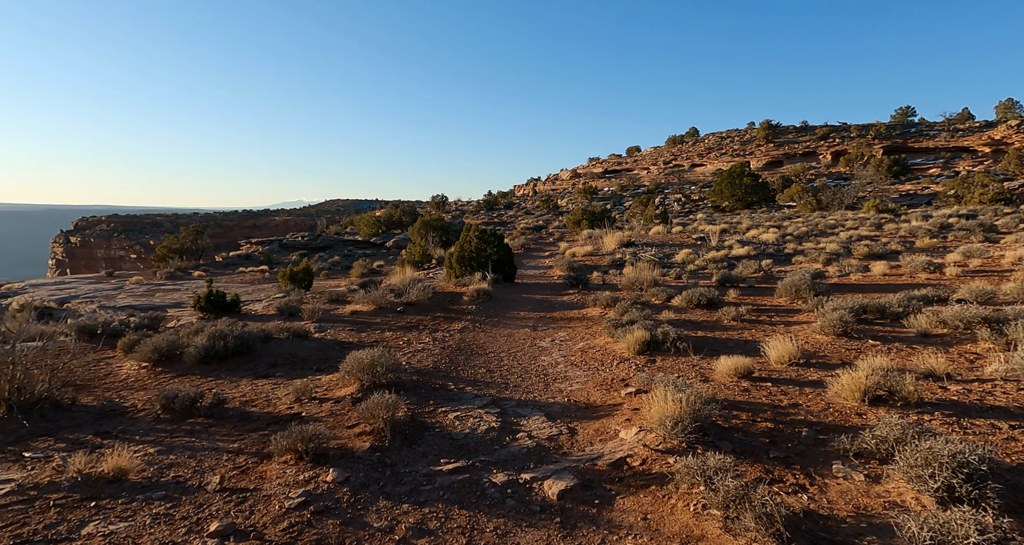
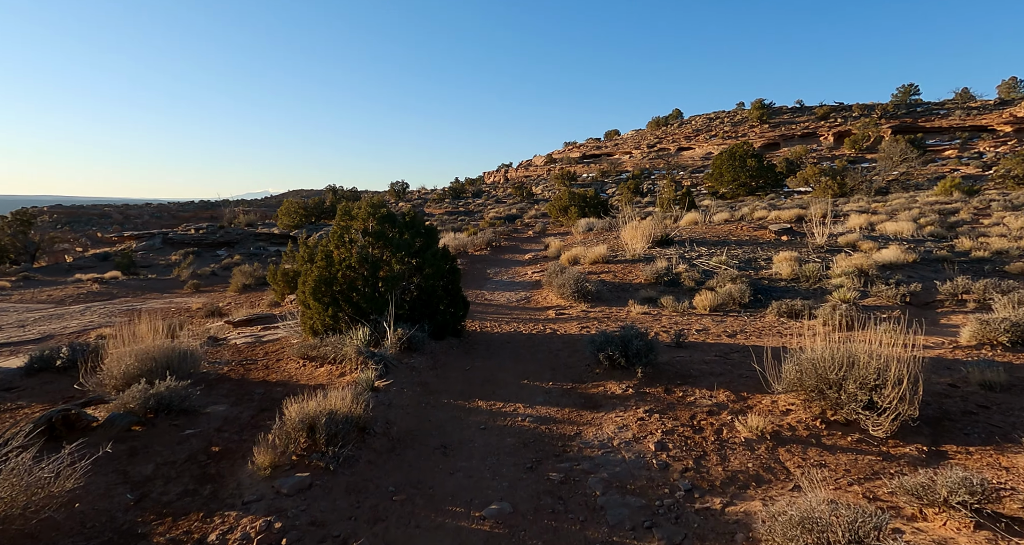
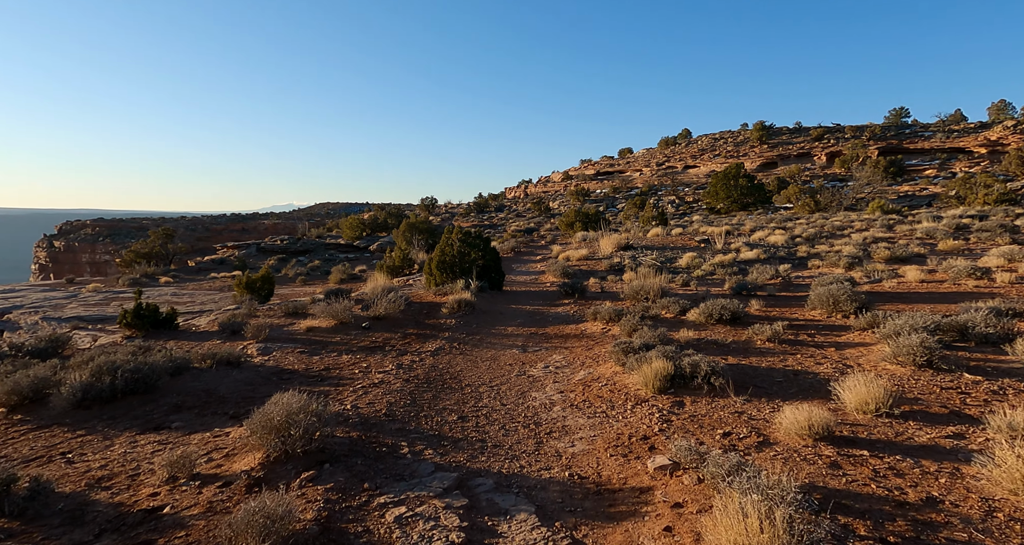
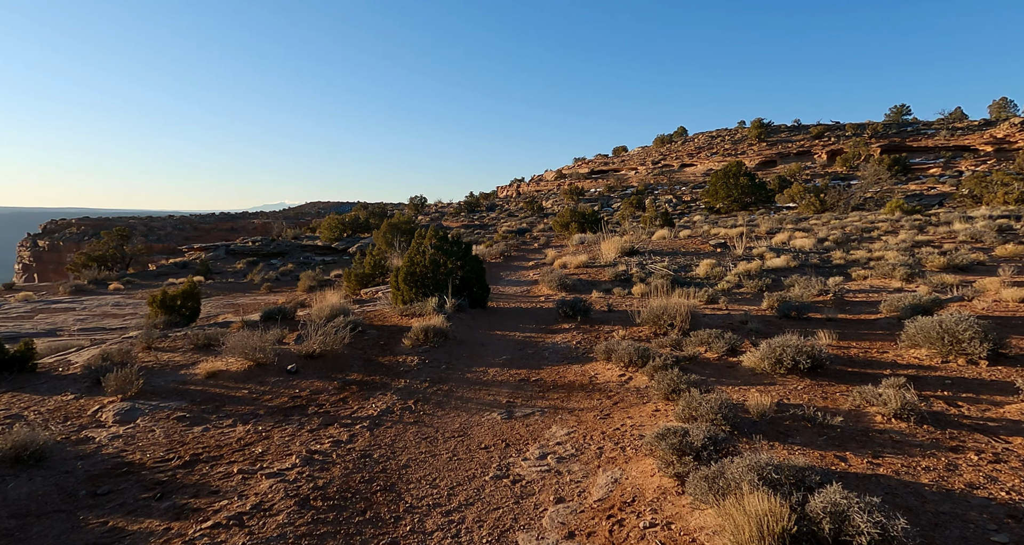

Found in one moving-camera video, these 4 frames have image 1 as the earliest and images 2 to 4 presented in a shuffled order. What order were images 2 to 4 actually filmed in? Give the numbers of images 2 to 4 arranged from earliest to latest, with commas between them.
3, 4, 2
